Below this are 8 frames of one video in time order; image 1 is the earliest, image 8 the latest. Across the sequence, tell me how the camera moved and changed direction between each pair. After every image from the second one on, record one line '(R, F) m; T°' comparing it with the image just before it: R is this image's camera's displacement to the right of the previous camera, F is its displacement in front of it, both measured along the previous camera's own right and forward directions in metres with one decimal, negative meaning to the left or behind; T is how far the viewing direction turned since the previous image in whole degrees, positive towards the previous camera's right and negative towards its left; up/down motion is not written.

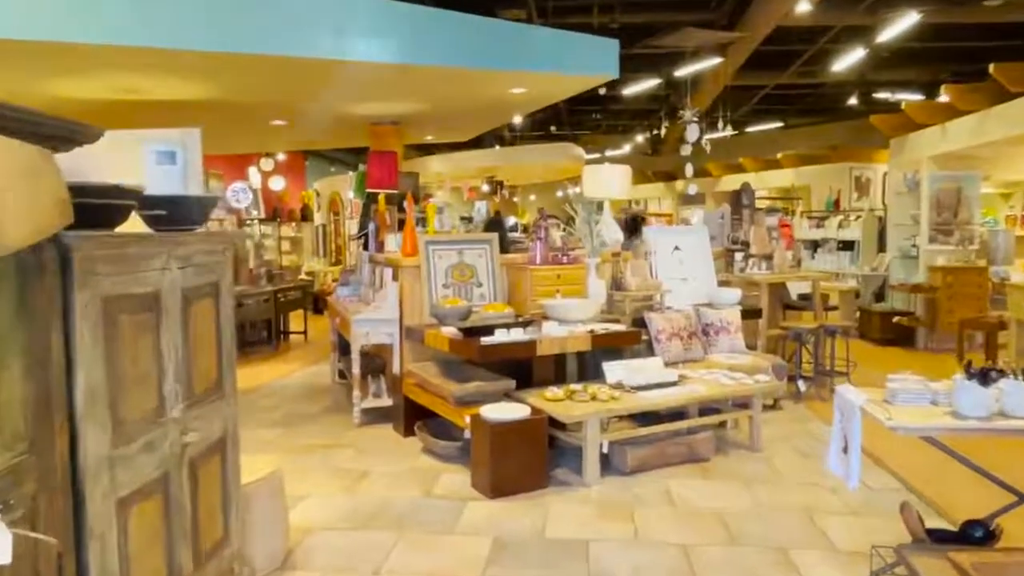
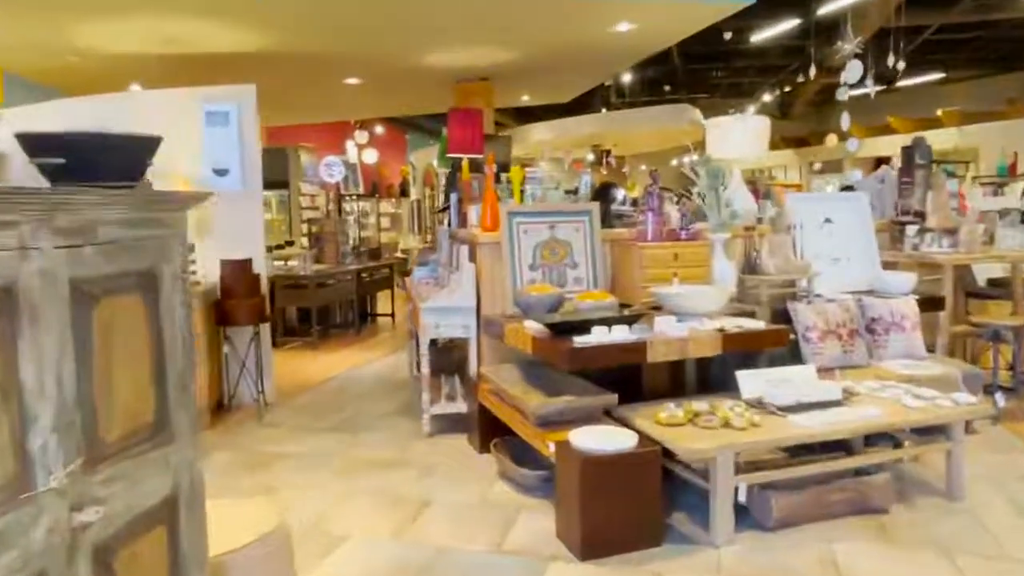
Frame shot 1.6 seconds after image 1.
(0.0, +1.1) m; -9°
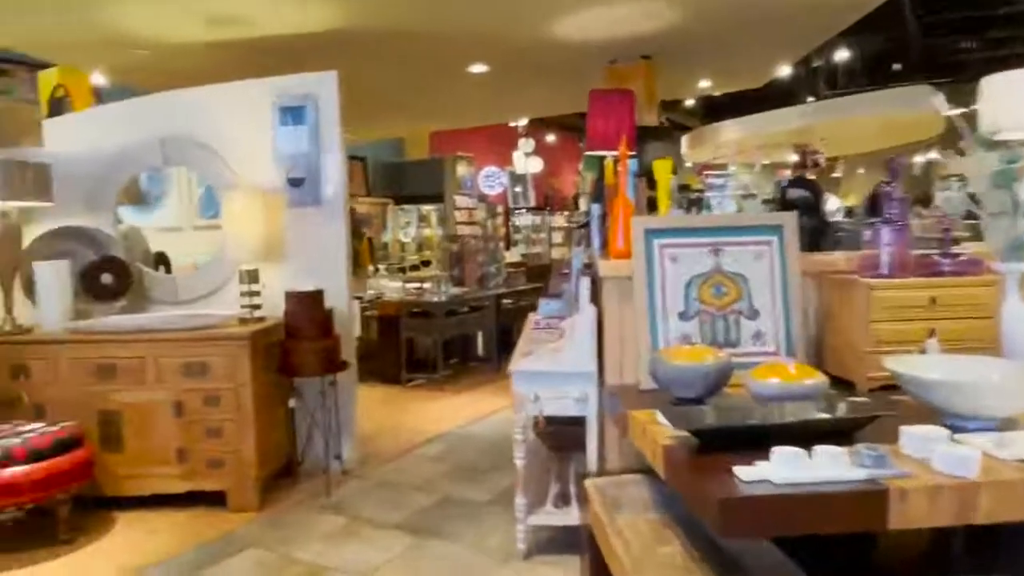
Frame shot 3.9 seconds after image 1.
(+0.2, +1.5) m; -15°
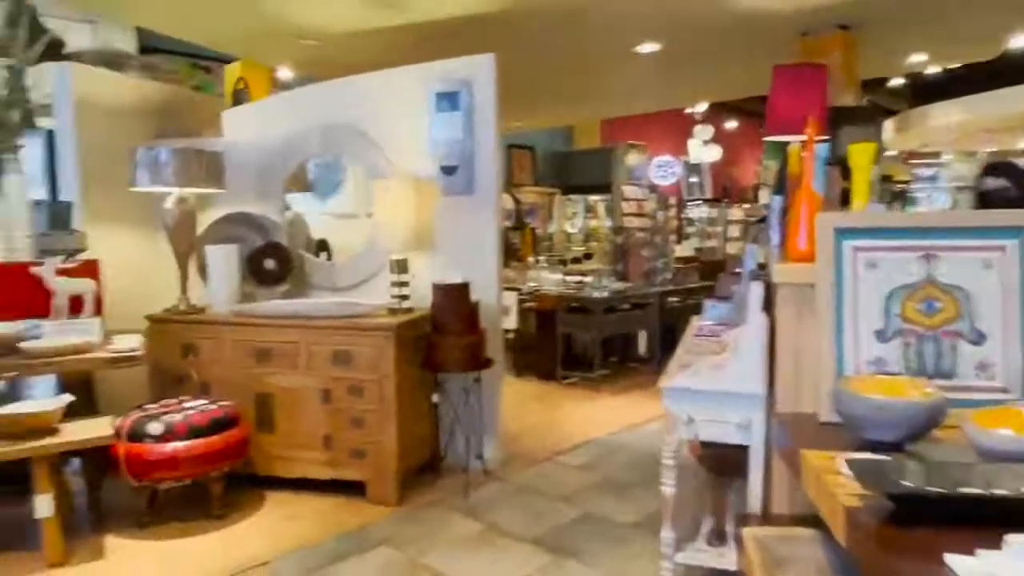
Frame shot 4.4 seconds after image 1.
(+0.1, +0.3) m; -14°
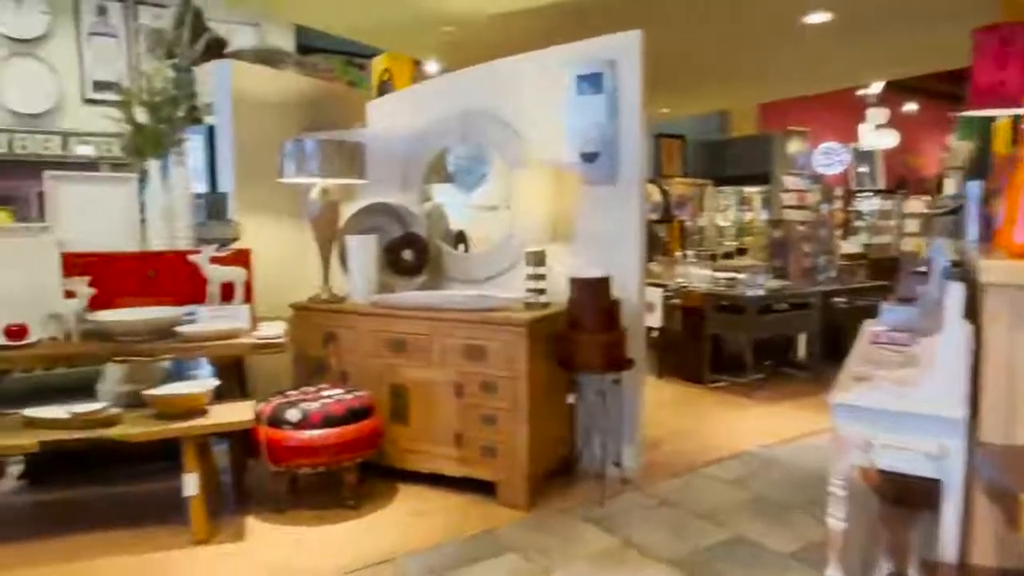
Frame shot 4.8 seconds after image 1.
(0.0, +0.2) m; -12°
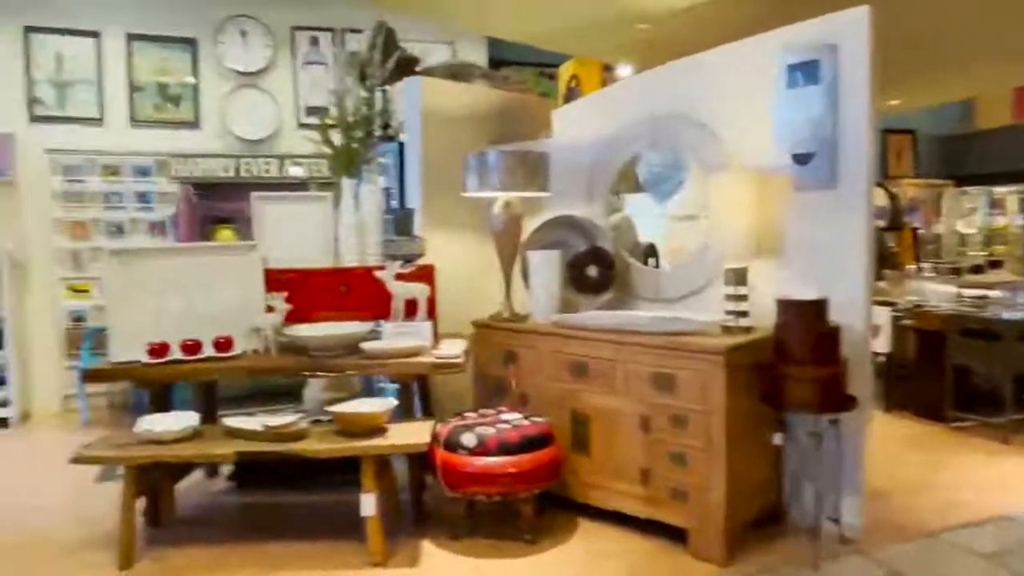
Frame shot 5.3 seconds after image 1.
(0.0, +0.3) m; -16°
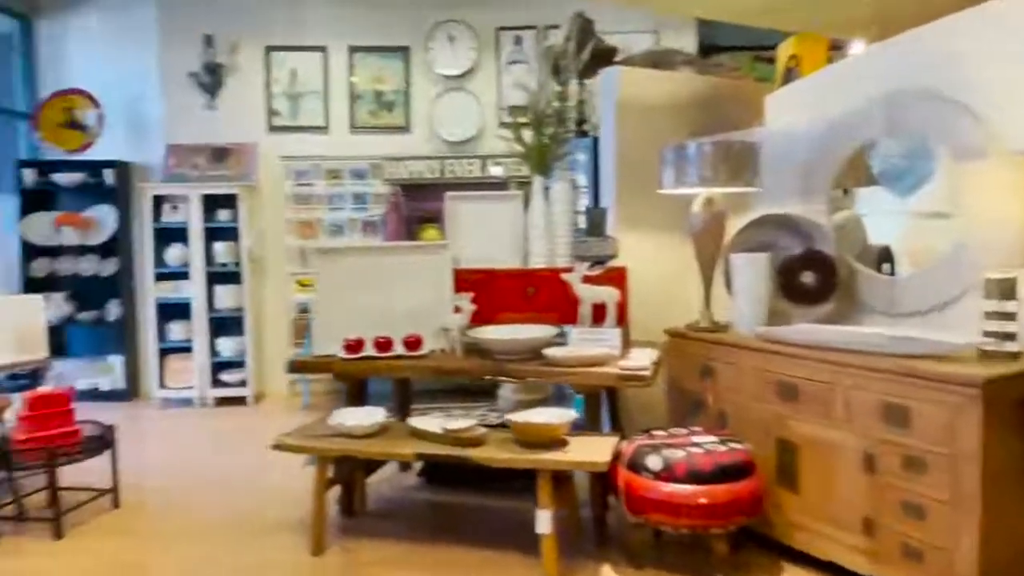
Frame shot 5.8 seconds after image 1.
(+0.1, +0.3) m; -17°
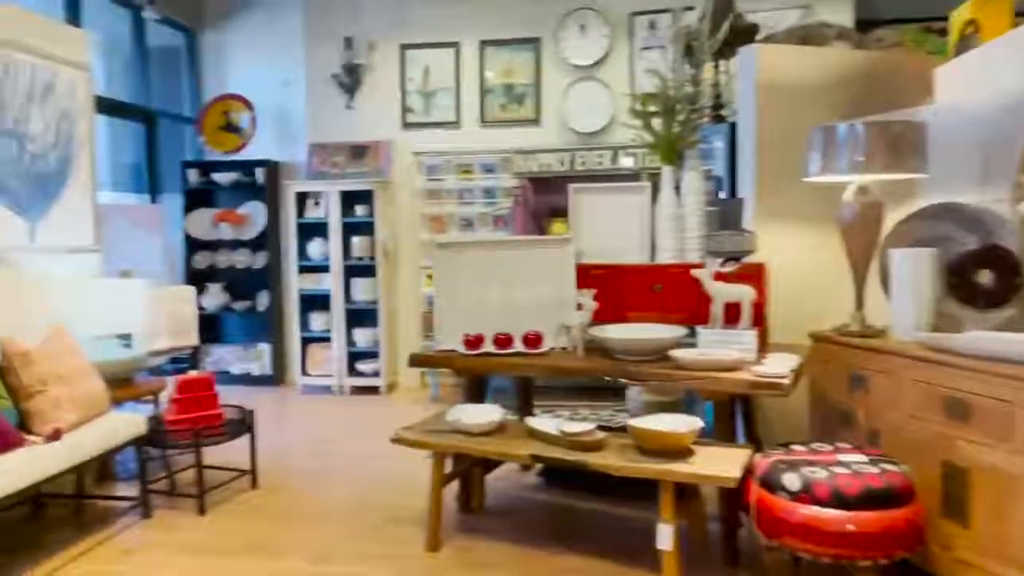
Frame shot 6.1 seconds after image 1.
(+0.1, +0.1) m; -11°
